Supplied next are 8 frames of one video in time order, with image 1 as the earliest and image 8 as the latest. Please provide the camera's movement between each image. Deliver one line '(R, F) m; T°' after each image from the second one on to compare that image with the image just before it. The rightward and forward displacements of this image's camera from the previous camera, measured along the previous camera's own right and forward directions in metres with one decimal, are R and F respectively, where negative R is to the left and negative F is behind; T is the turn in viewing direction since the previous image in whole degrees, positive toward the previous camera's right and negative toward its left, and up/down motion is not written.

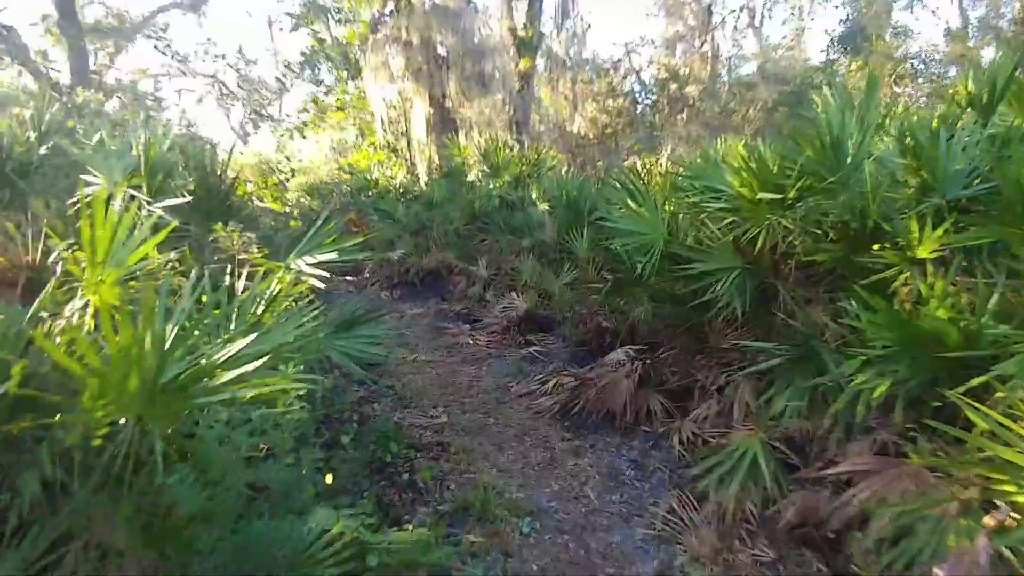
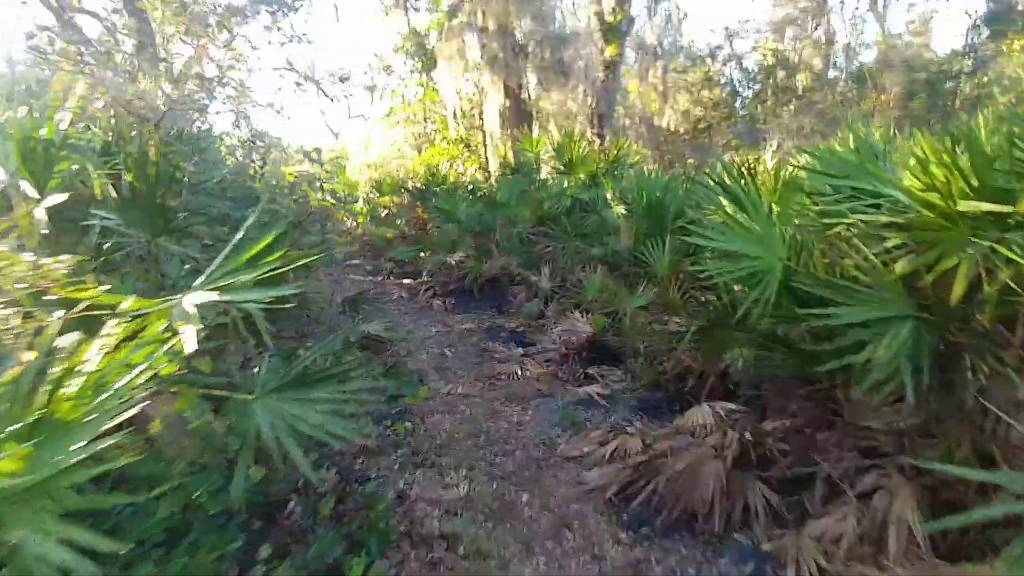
(+0.2, +1.0) m; -8°
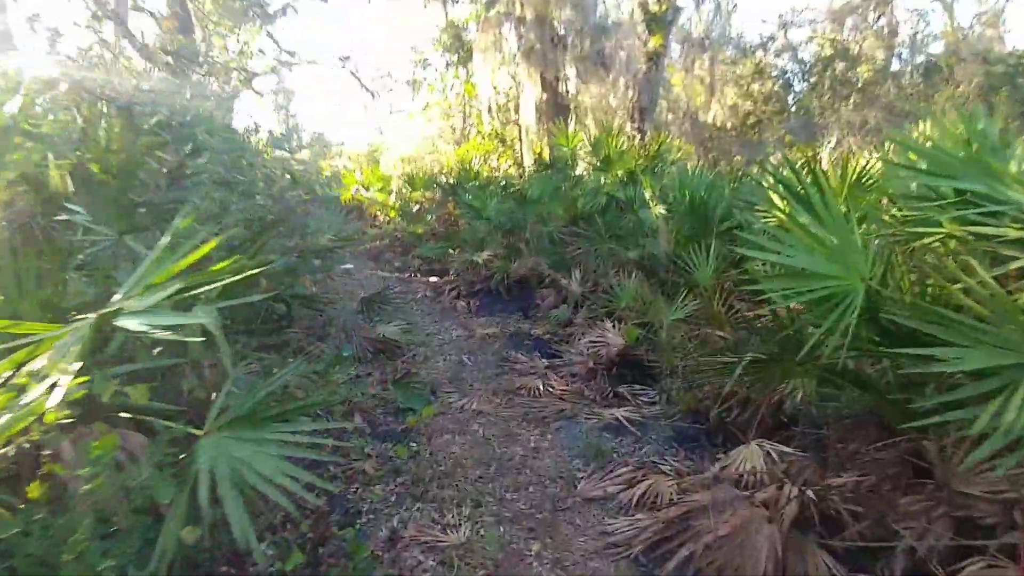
(+0.1, +0.4) m; -3°
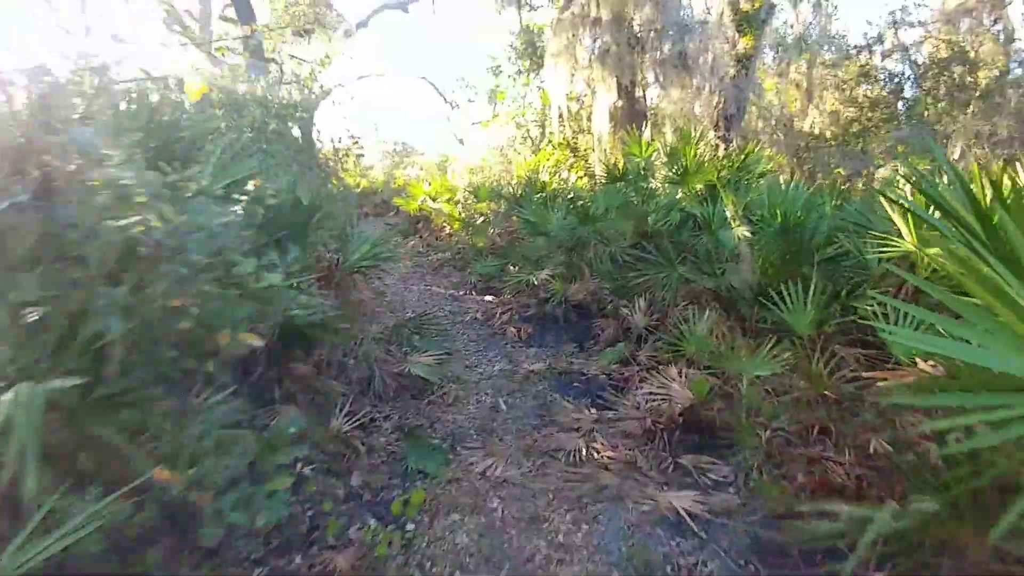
(+0.2, +0.8) m; -7°
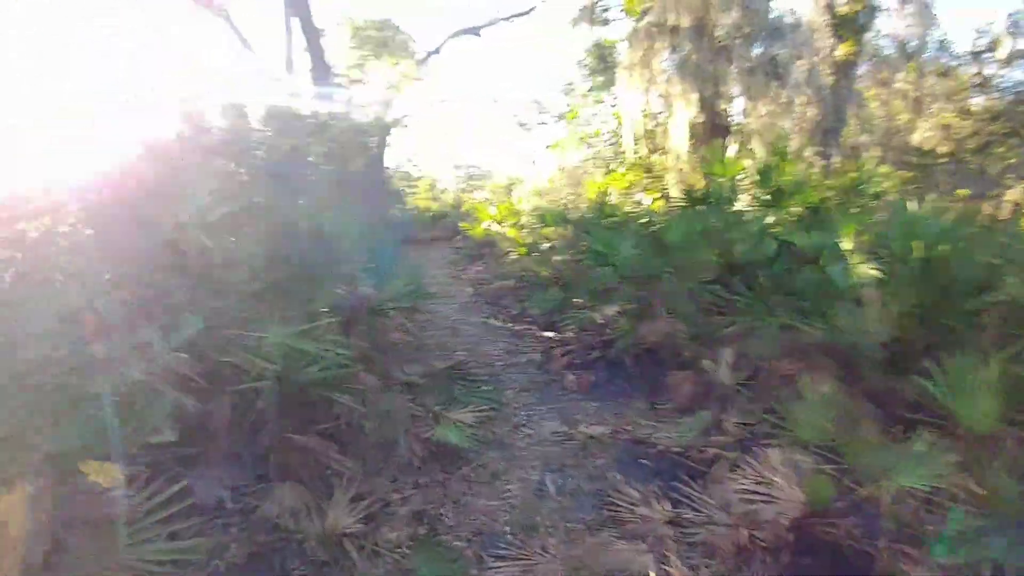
(+0.1, +0.8) m; -7°
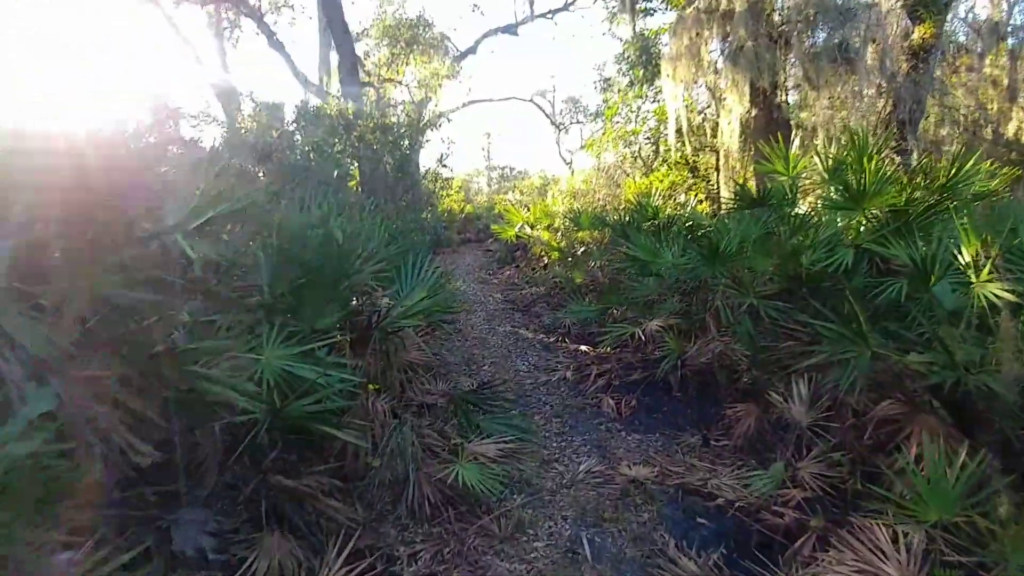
(0.0, +0.6) m; -3°
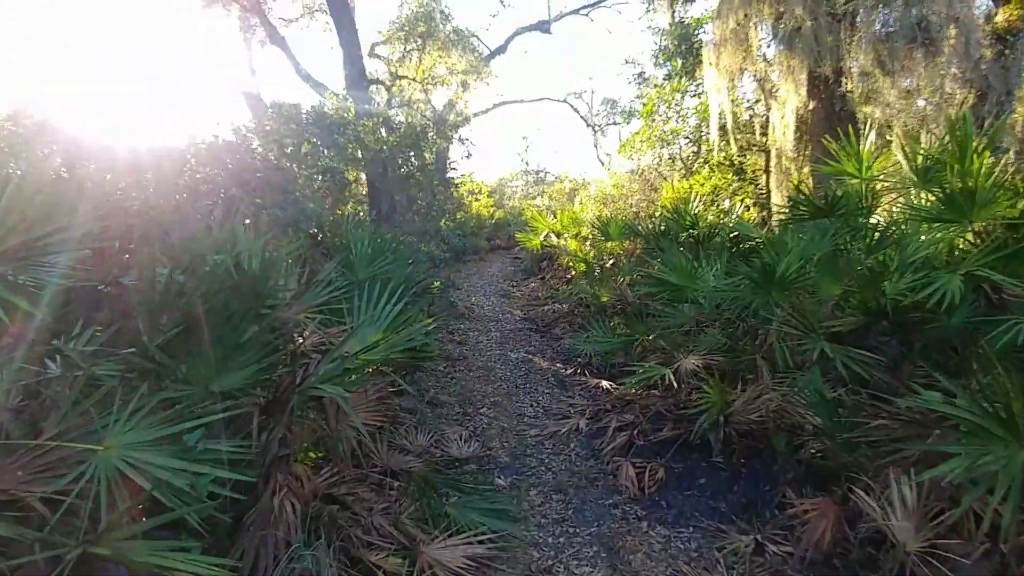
(+0.3, +1.0) m; -4°
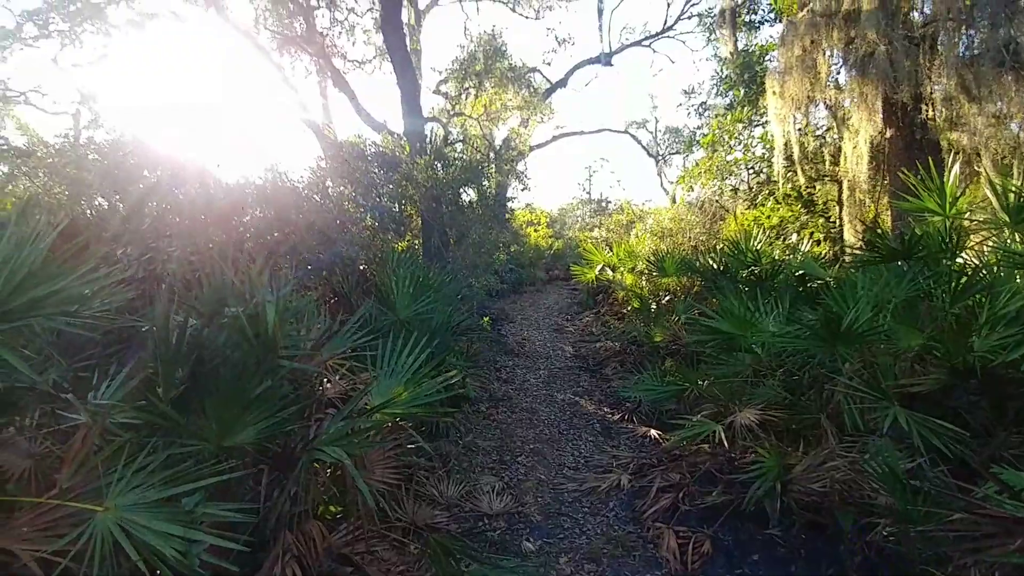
(+0.1, +0.2) m; -6°
